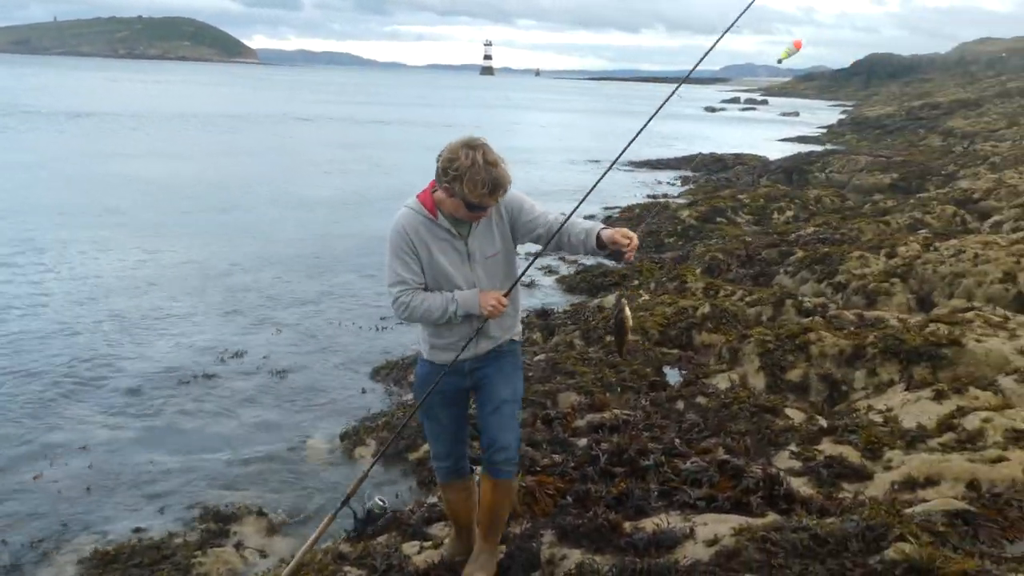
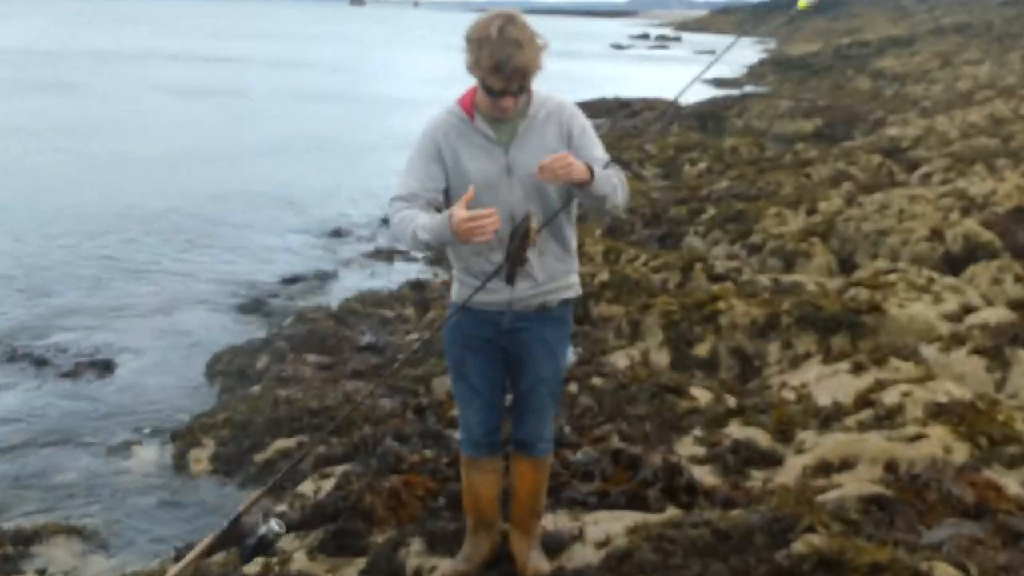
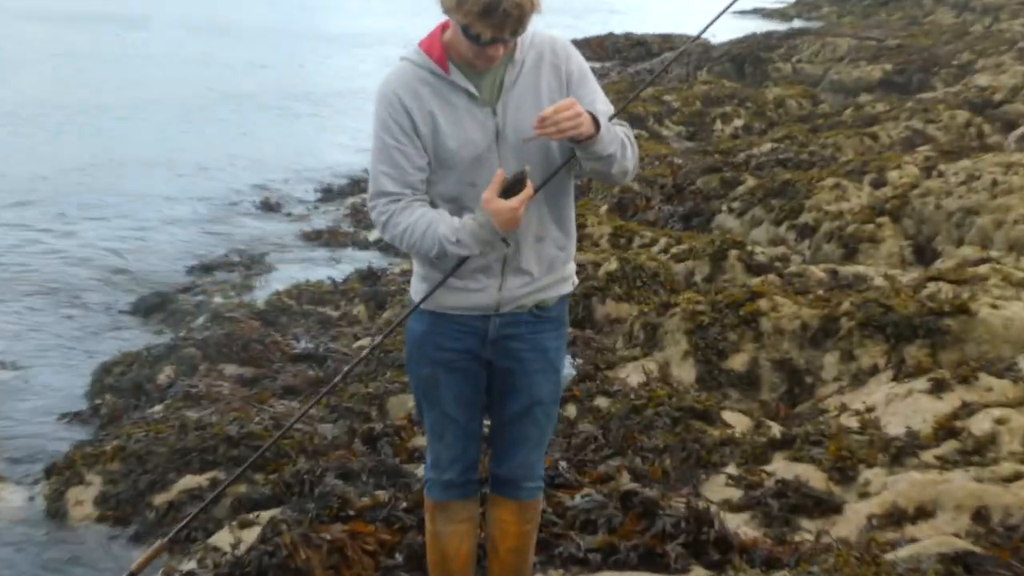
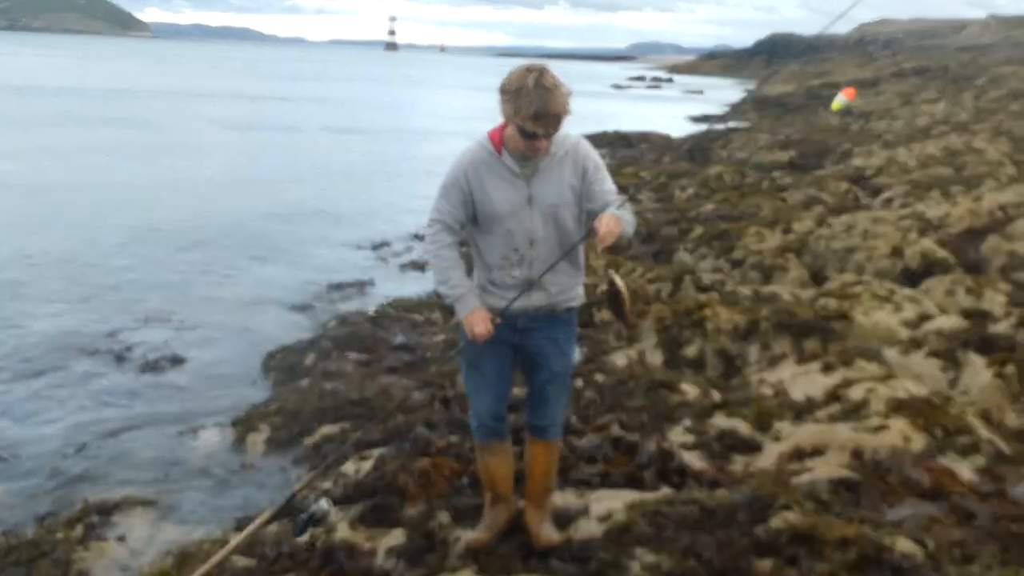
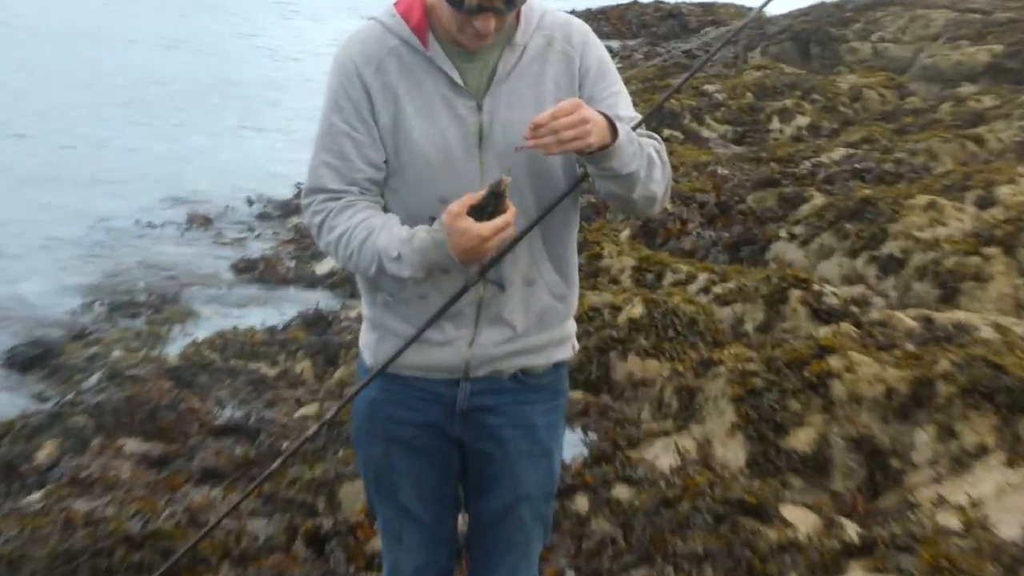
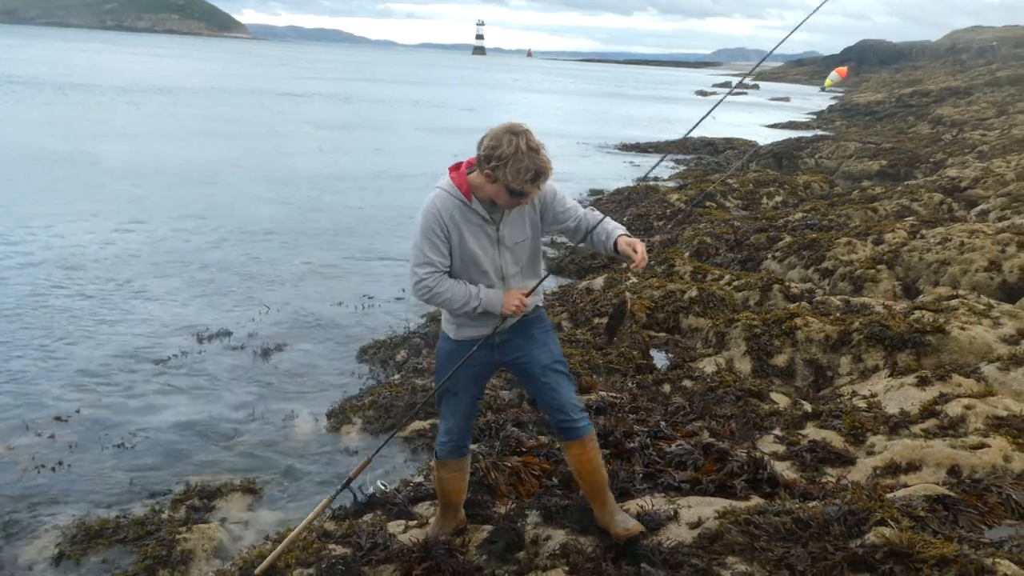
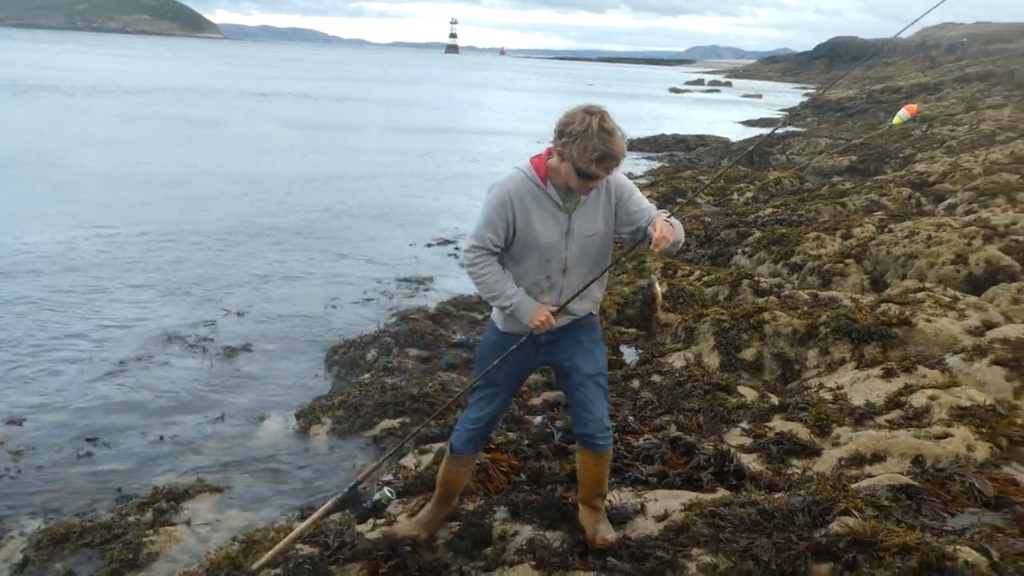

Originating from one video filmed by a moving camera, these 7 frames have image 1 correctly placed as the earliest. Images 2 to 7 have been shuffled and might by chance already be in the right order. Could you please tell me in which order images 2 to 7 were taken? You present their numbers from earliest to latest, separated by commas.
6, 7, 4, 2, 3, 5
